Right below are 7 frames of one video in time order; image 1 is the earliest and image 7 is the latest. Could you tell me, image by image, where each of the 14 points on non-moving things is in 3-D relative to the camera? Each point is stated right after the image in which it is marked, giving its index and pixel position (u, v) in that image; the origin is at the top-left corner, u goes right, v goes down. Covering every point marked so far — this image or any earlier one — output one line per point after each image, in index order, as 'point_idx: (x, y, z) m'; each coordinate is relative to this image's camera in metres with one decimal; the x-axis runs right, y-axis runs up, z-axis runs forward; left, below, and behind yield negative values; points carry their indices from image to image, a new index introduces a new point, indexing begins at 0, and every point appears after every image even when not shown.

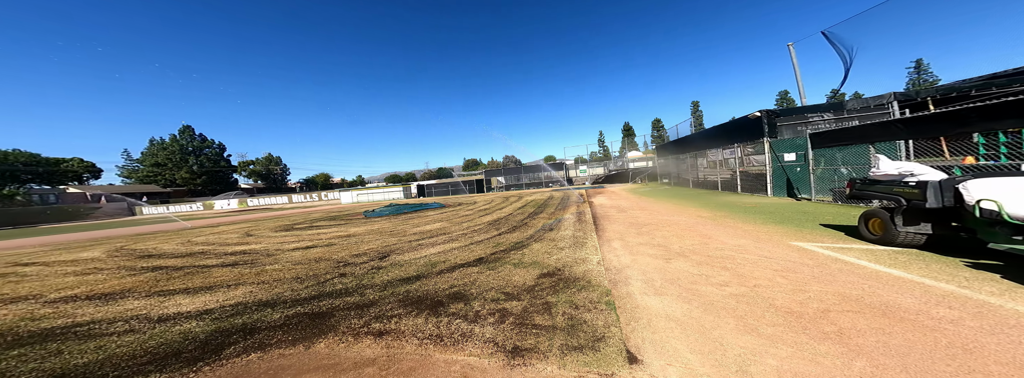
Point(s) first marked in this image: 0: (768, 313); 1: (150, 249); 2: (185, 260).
0: (+2.1, -1.0, +2.2) m
1: (-11.7, -2.0, +8.4) m
2: (-7.5, -1.7, +6.0) m
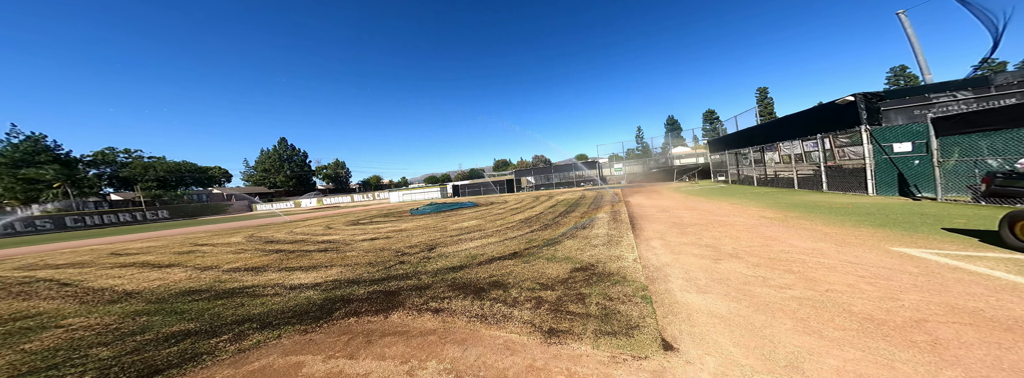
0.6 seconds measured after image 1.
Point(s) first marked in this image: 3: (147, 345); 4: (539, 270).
0: (+2.5, -1.0, +1.9) m
1: (-9.9, -2.0, +10.6) m
2: (-6.3, -1.7, +7.5) m
3: (-3.6, -1.5, +2.7) m
4: (+0.5, -1.1, +3.6) m
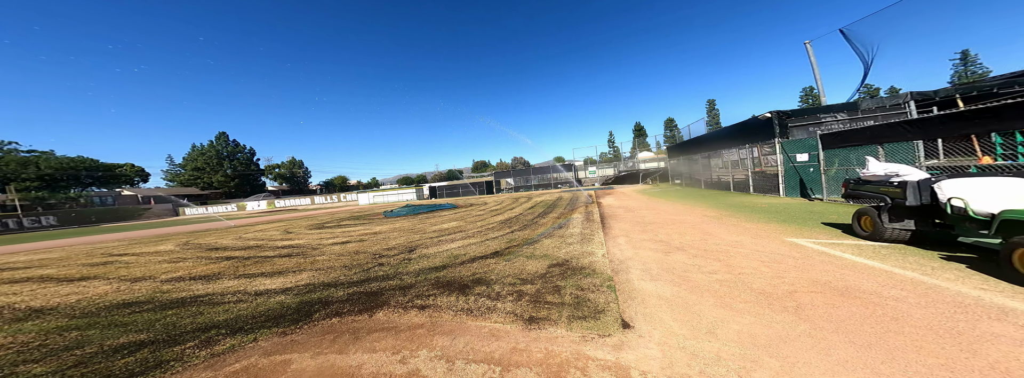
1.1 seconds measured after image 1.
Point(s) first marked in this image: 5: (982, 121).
0: (+2.3, -1.0, +2.6) m
1: (-11.1, -2.1, +9.6) m
2: (-7.1, -1.8, +7.0) m
3: (-3.8, -1.6, +2.5) m
4: (+0.1, -1.2, +4.0) m
5: (+8.1, +1.2, +4.6) m
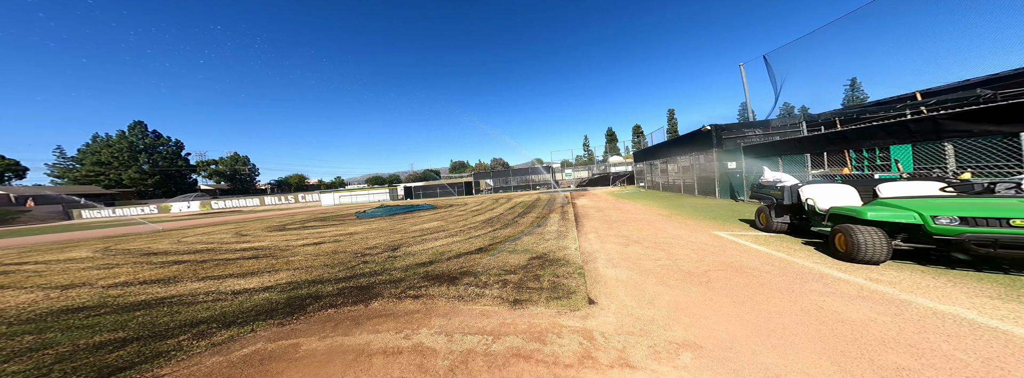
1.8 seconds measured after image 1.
0: (+2.1, -1.0, +3.3) m
1: (-12.1, -2.0, +8.5) m
2: (-7.8, -1.7, +6.5) m
3: (-4.0, -1.5, +2.5) m
4: (-0.2, -1.2, +4.4) m
5: (+7.7, +1.1, +6.1) m
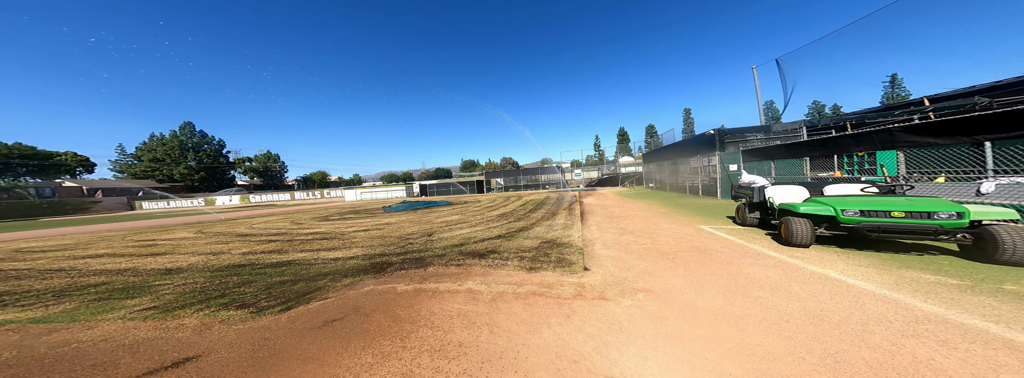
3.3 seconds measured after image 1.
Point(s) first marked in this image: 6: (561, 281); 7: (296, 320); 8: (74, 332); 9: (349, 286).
0: (+2.4, -1.0, +4.4) m
1: (-11.4, -1.9, +10.6) m
2: (-7.2, -1.6, +8.2) m
3: (-3.7, -1.5, +4.0) m
4: (+0.2, -1.2, +5.7) m
5: (+8.2, +1.1, +6.8) m
6: (+0.7, -1.3, +3.7) m
7: (-2.5, -1.5, +3.0) m
8: (-5.0, -1.6, +3.1) m
9: (-2.4, -1.4, +3.9) m
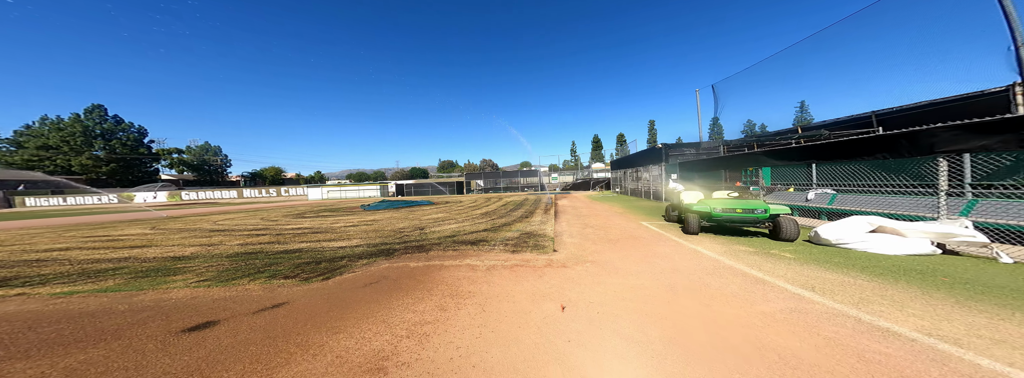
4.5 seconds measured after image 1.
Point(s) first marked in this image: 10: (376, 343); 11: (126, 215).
0: (+2.1, -1.1, +6.0) m
1: (-12.4, -1.7, +10.6) m
2: (-7.9, -1.5, +8.7) m
3: (-4.0, -1.4, +4.9) m
4: (-0.3, -1.2, +7.0) m
5: (+7.6, +0.8, +9.0) m
6: (+0.4, -1.3, +5.1) m
7: (-2.6, -1.4, +4.1) m
8: (-5.2, -1.5, +3.8) m
9: (-2.7, -1.4, +4.9) m
10: (-1.3, -1.5, +2.5) m
11: (-28.9, -1.9, +20.1) m
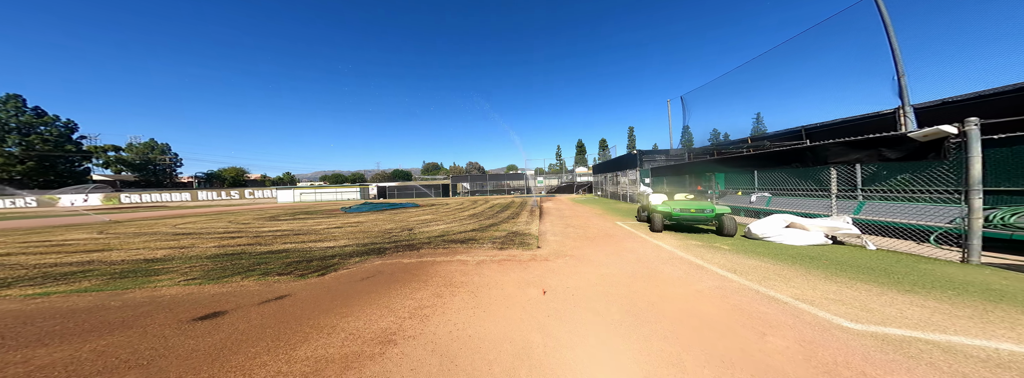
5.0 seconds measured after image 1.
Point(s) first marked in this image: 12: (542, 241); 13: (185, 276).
0: (+1.7, -1.2, +6.6) m
1: (-13.1, -1.7, +10.0) m
2: (-8.5, -1.5, +8.5) m
3: (-4.2, -1.4, +5.0) m
4: (-0.7, -1.3, +7.4) m
5: (+6.9, +0.7, +10.0) m
6: (+0.1, -1.3, +5.5) m
7: (-2.9, -1.4, +4.3) m
8: (-5.3, -1.5, +3.9) m
9: (-3.0, -1.4, +5.1) m
10: (-1.4, -1.4, +2.9) m
11: (-30.3, -1.9, +18.3) m
12: (+0.6, -1.3, +6.4) m
13: (-5.8, -1.5, +4.6) m
